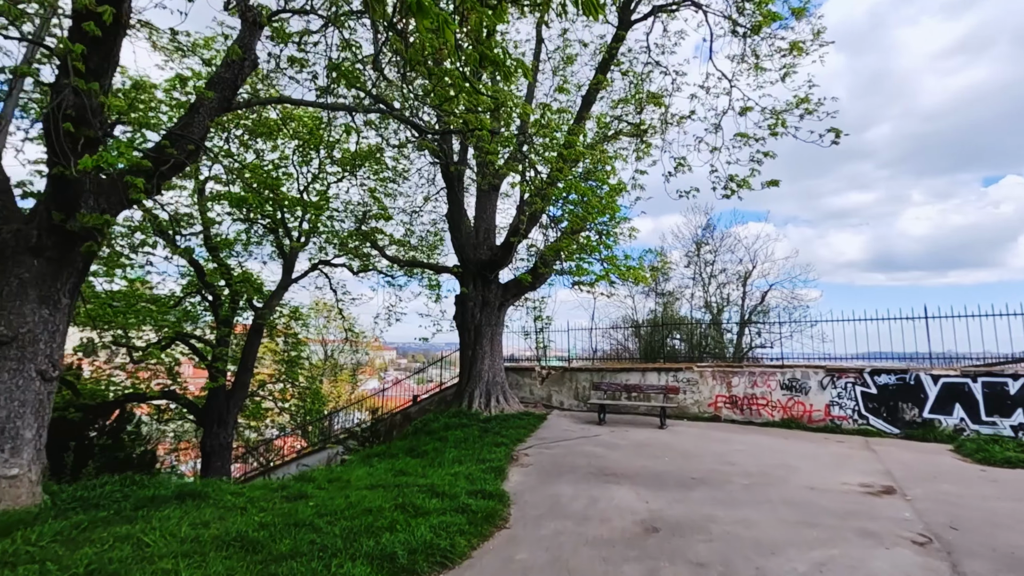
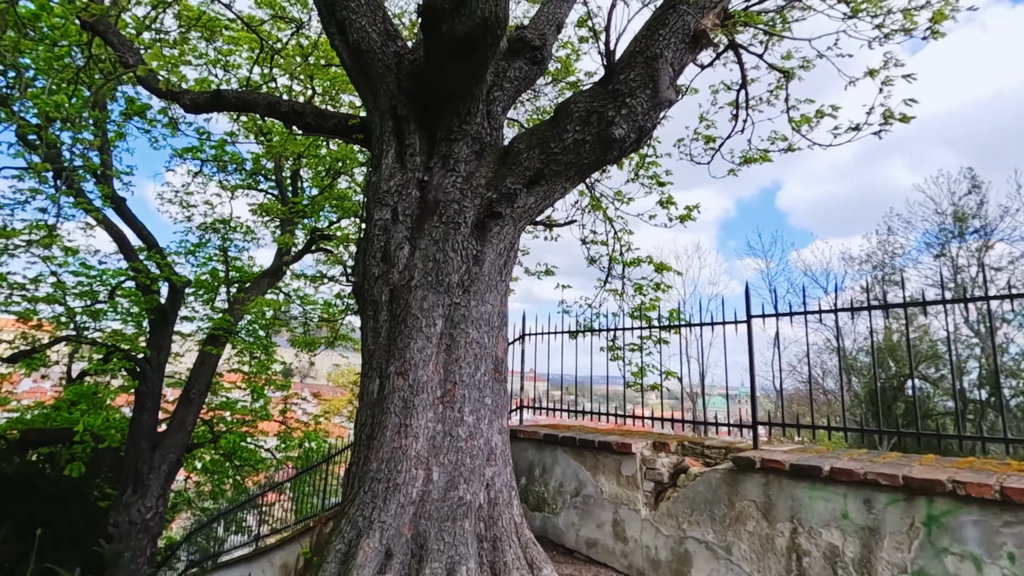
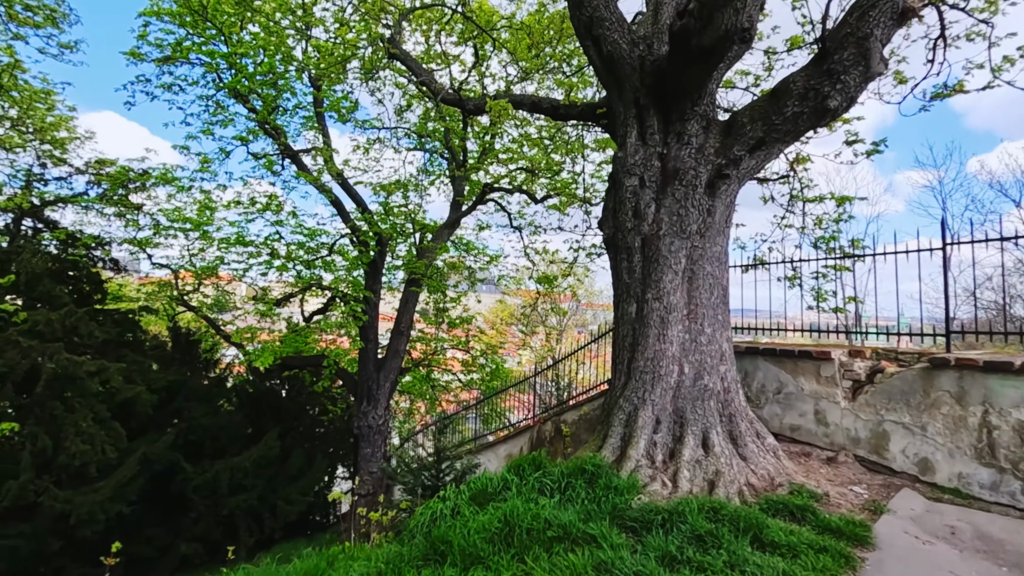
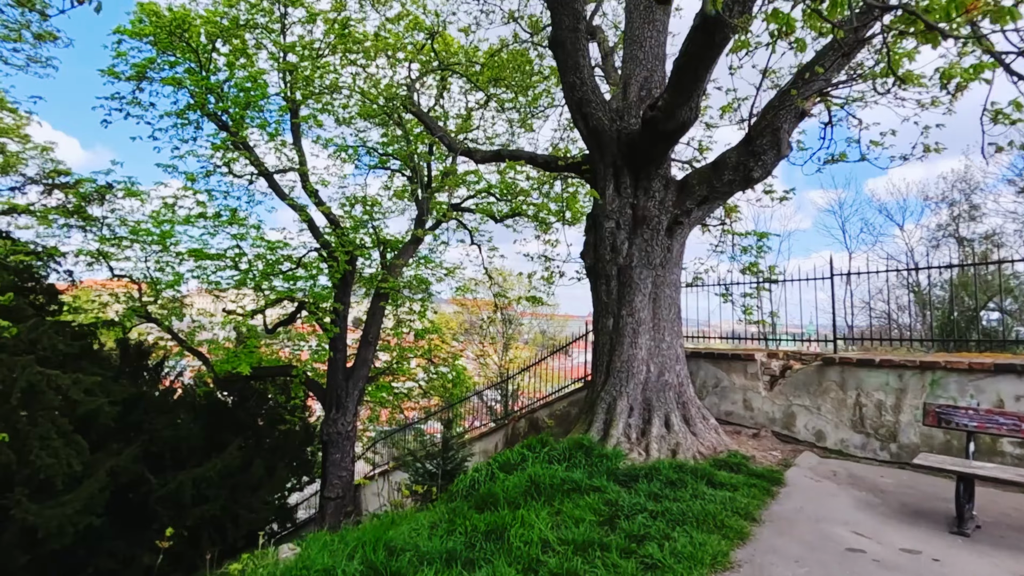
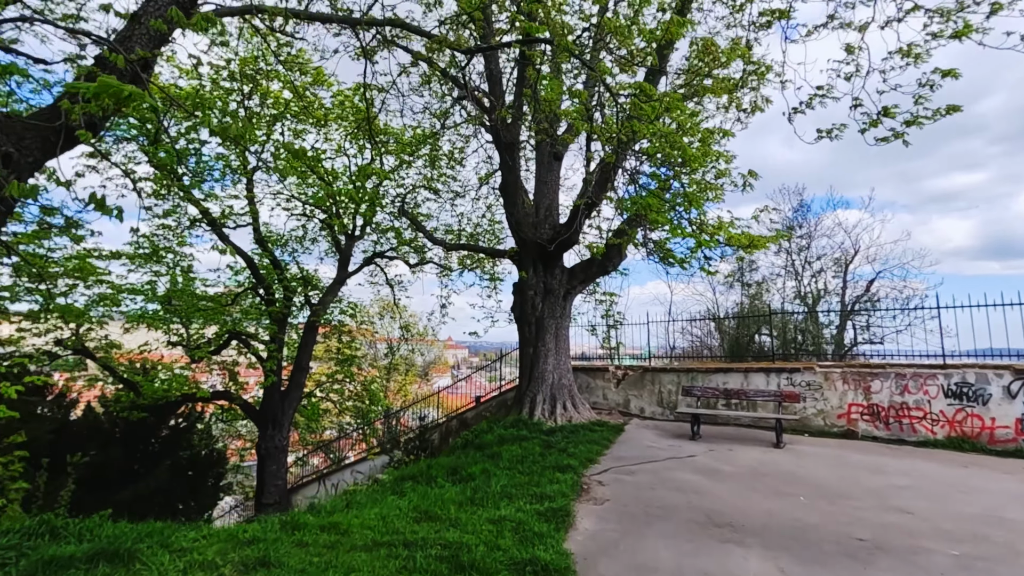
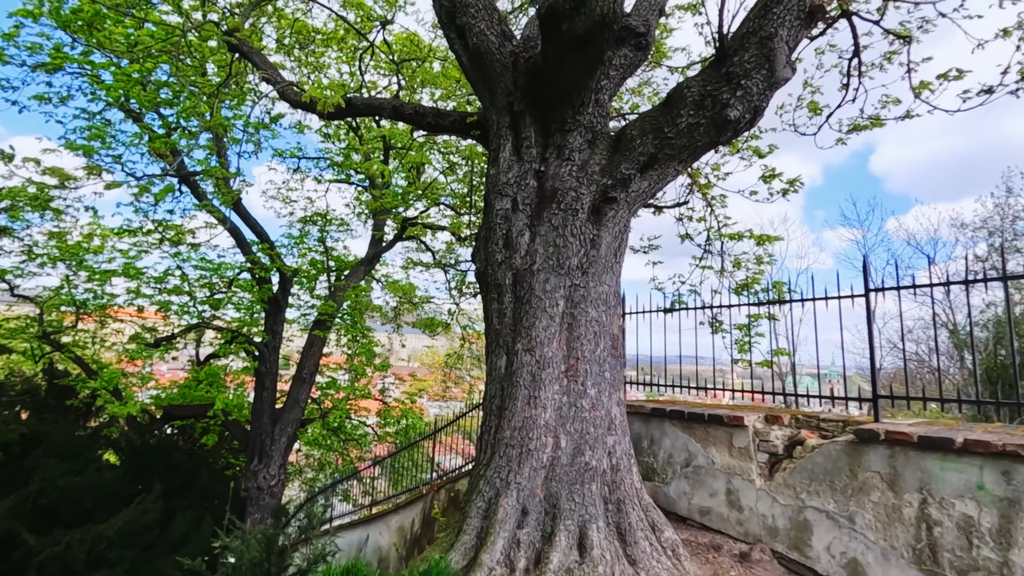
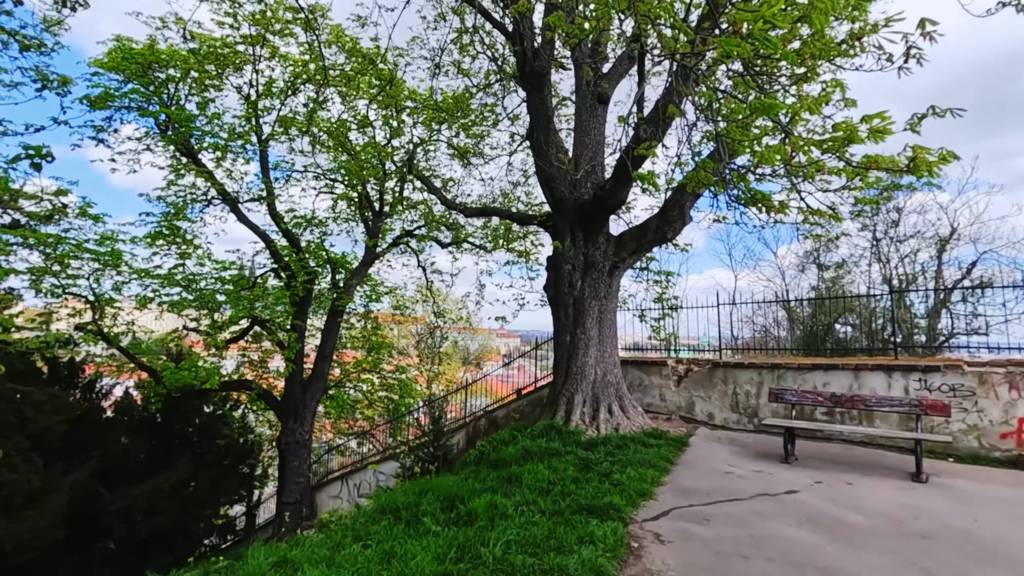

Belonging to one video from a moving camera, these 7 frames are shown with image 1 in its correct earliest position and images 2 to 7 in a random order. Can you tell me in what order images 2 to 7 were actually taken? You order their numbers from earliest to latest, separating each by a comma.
5, 7, 4, 3, 6, 2
